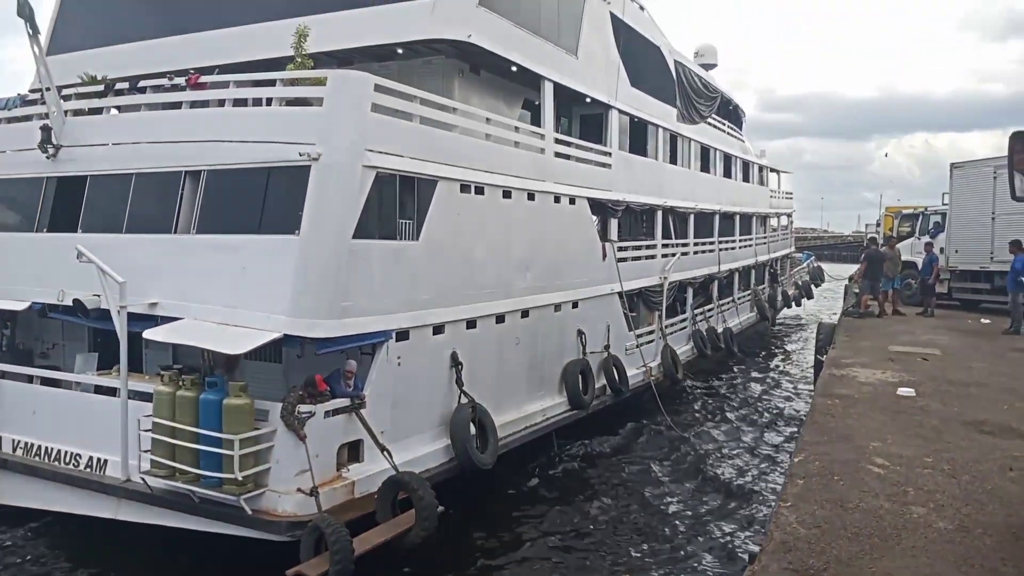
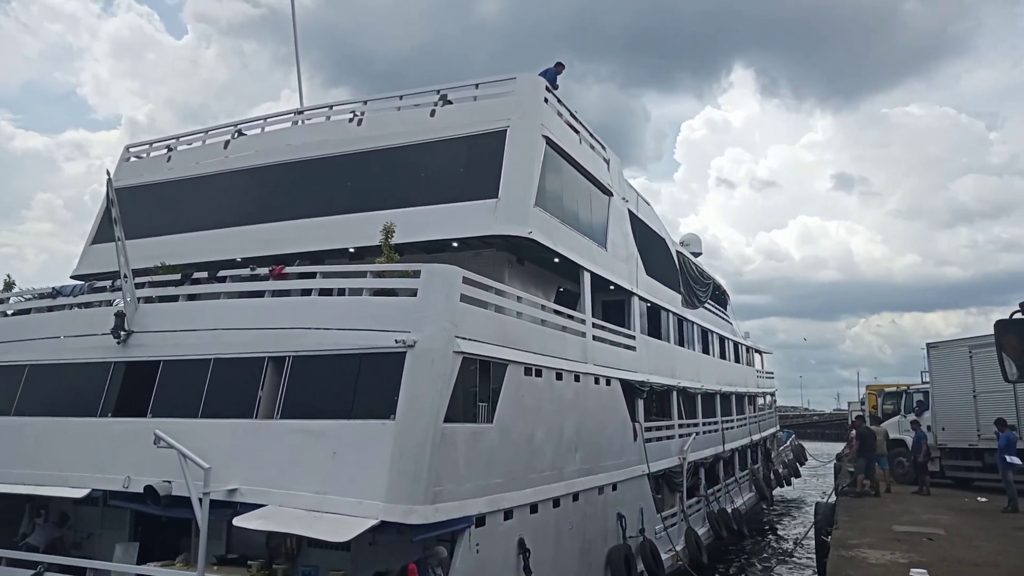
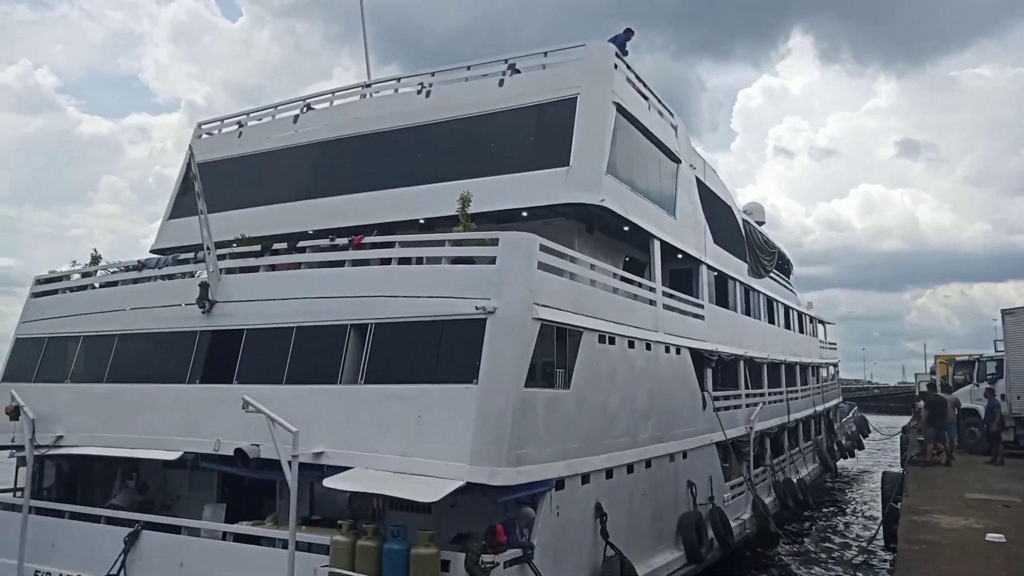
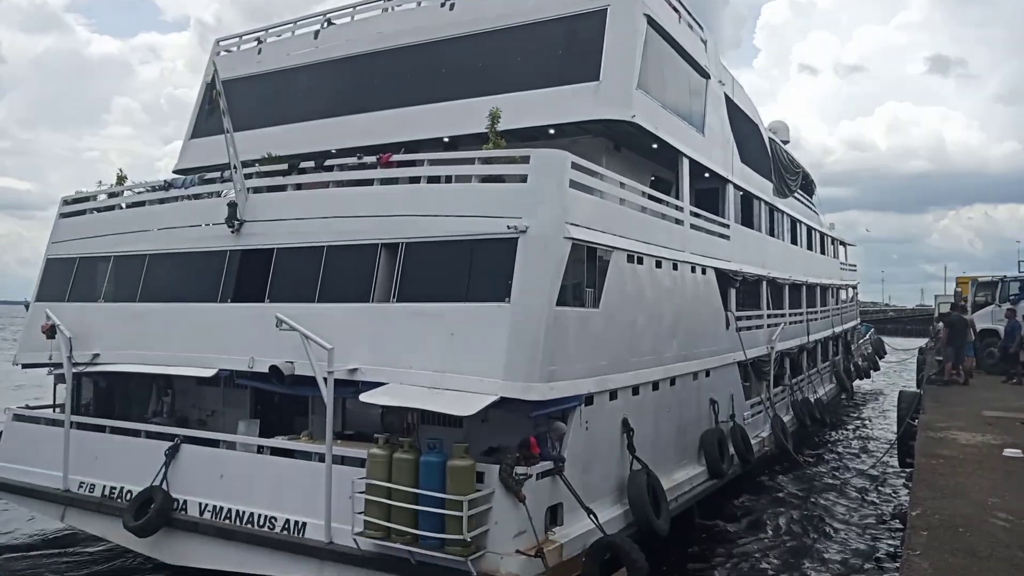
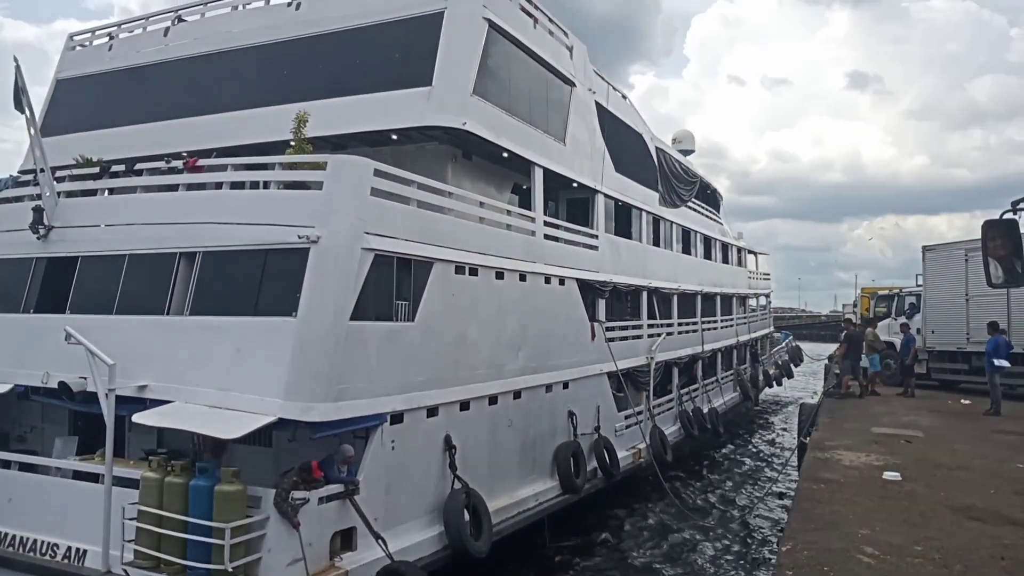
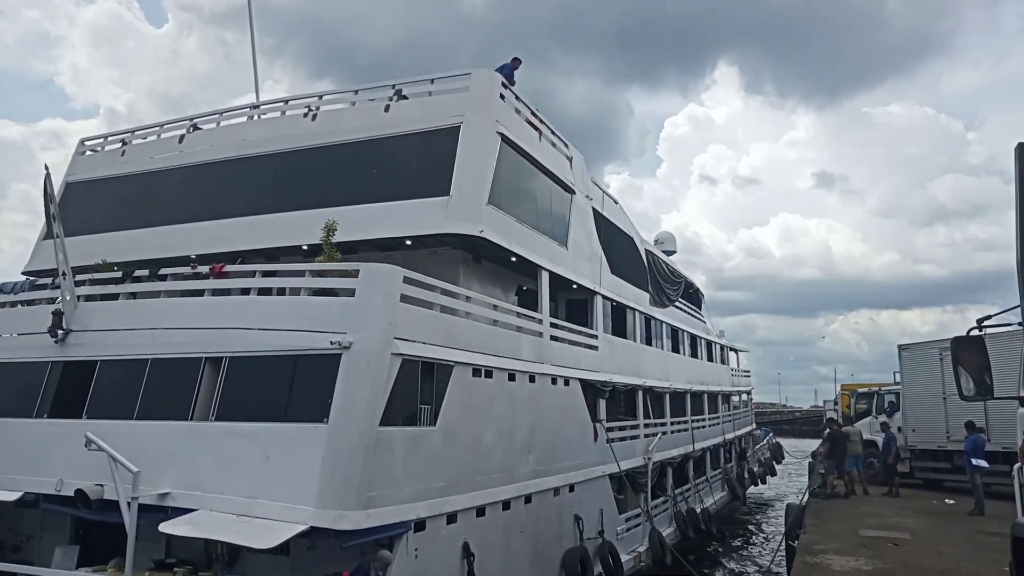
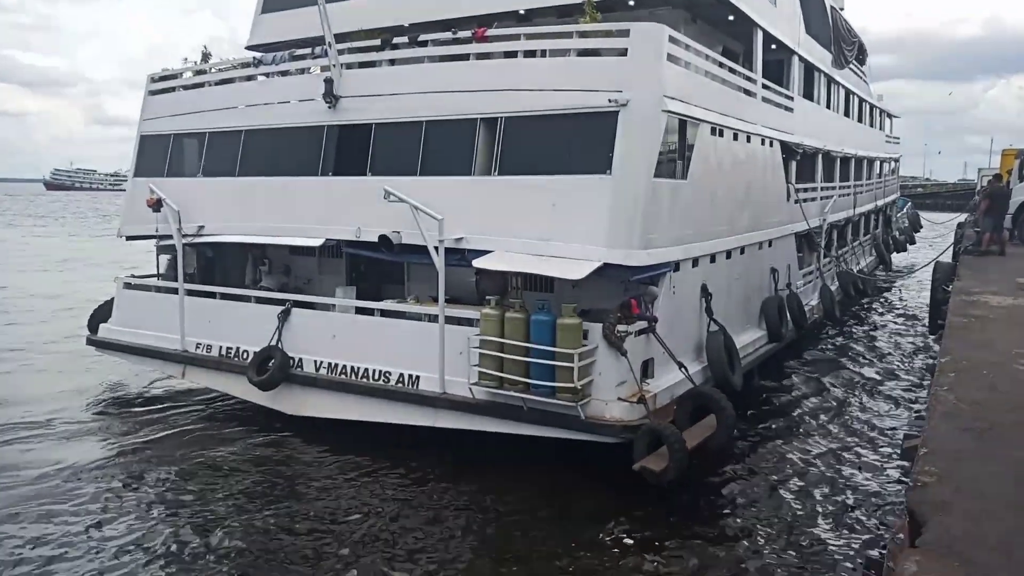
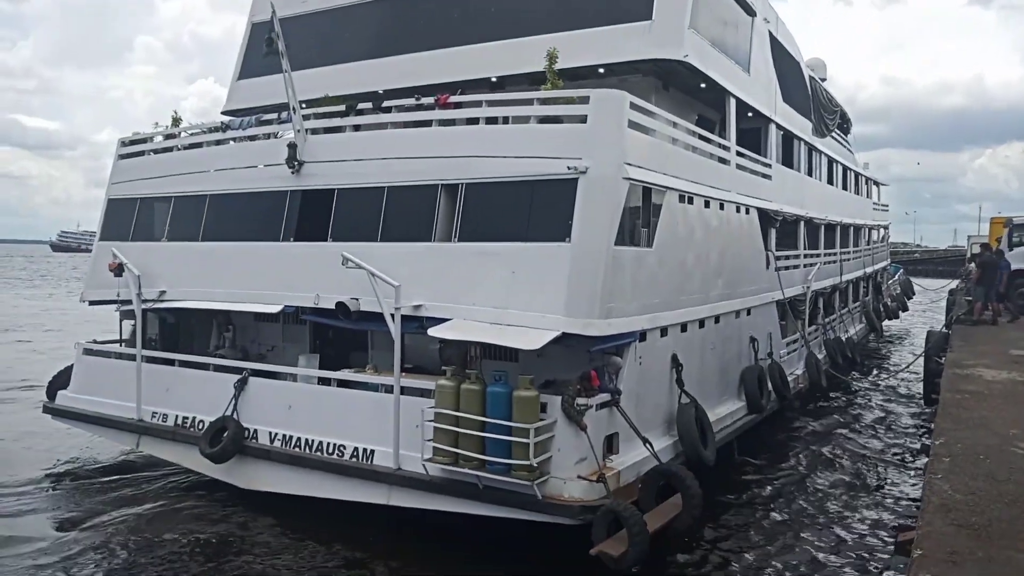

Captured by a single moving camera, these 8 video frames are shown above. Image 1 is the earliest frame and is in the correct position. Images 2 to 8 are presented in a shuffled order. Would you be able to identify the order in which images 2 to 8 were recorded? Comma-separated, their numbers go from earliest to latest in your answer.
5, 6, 2, 3, 4, 8, 7
